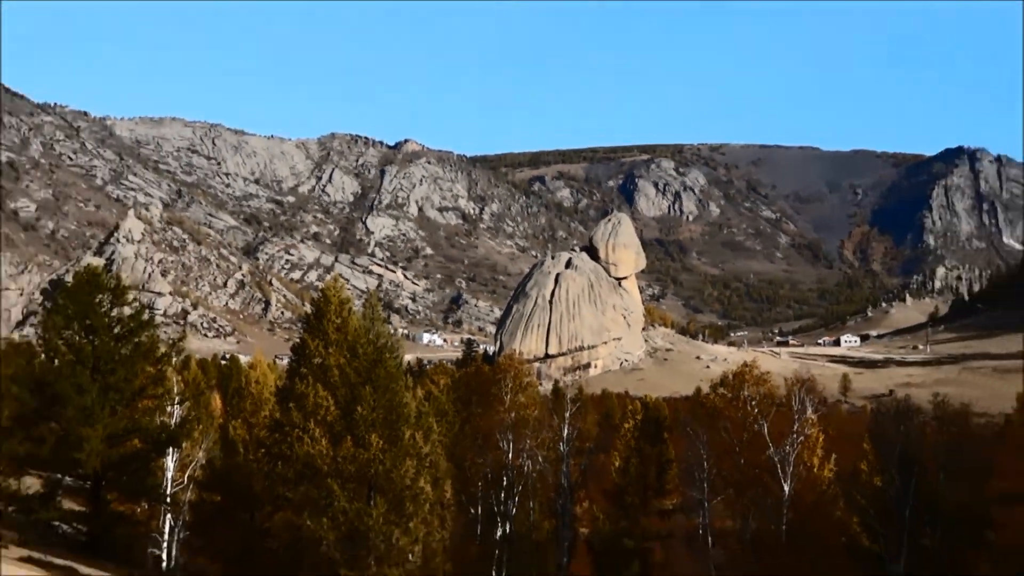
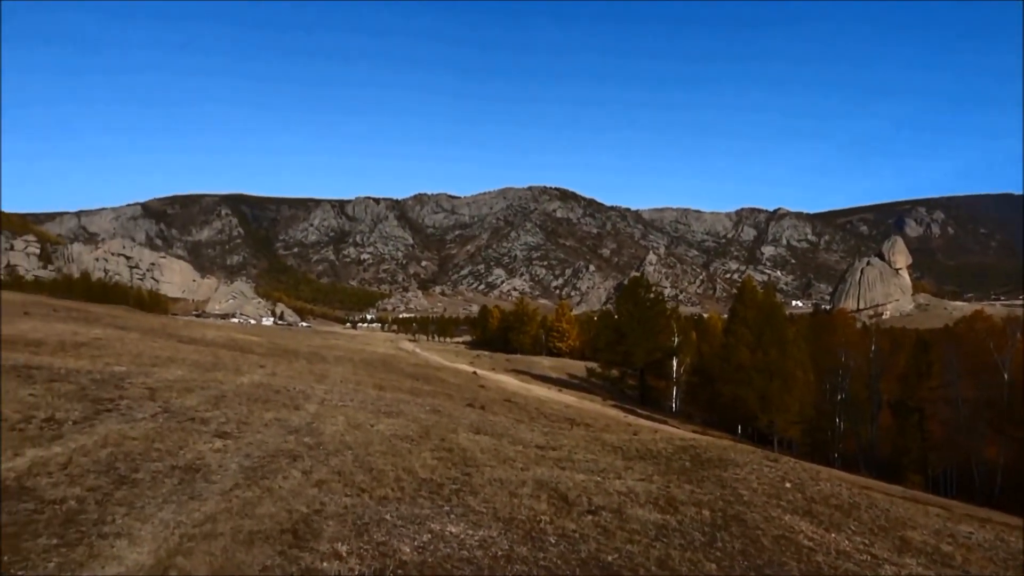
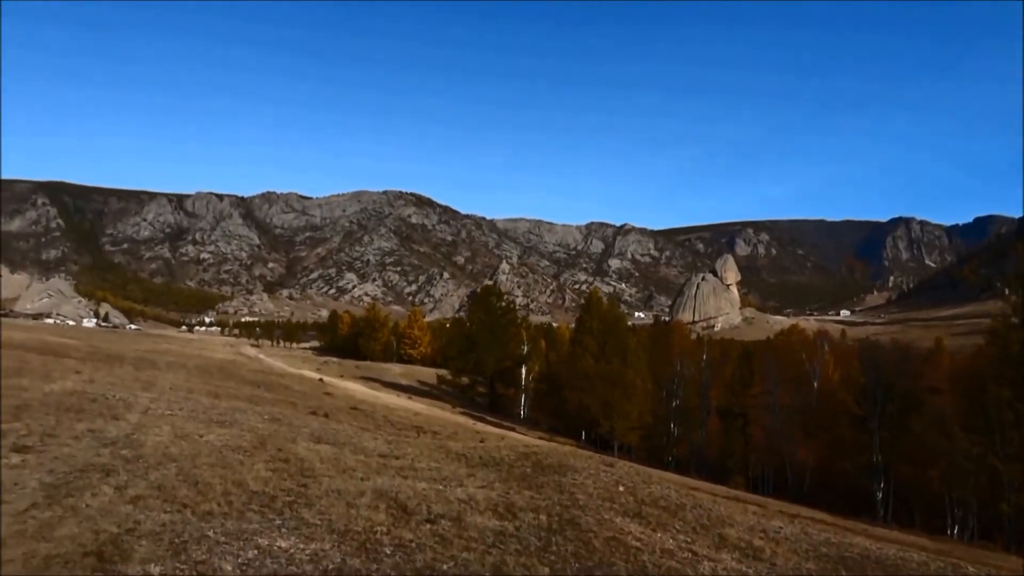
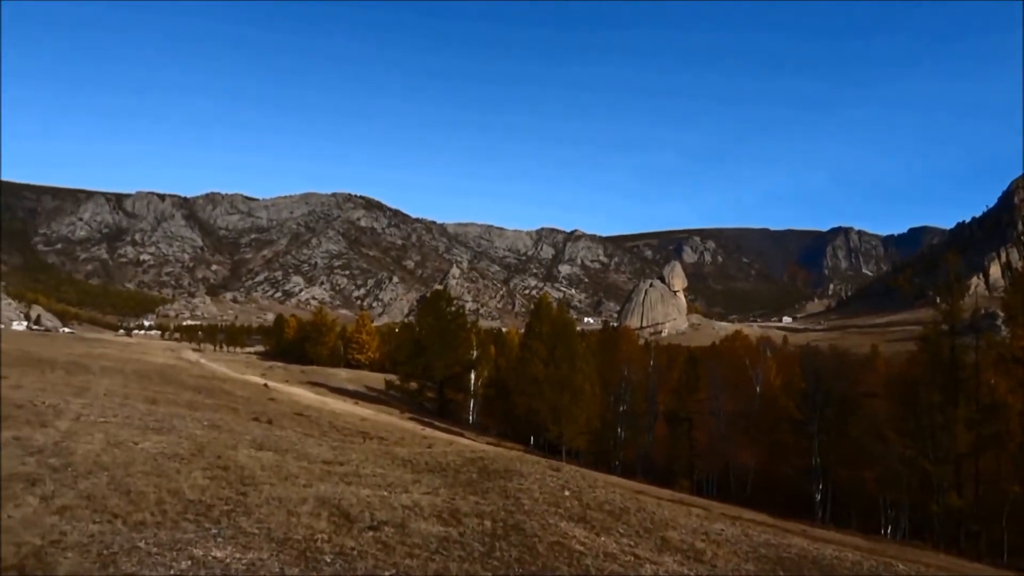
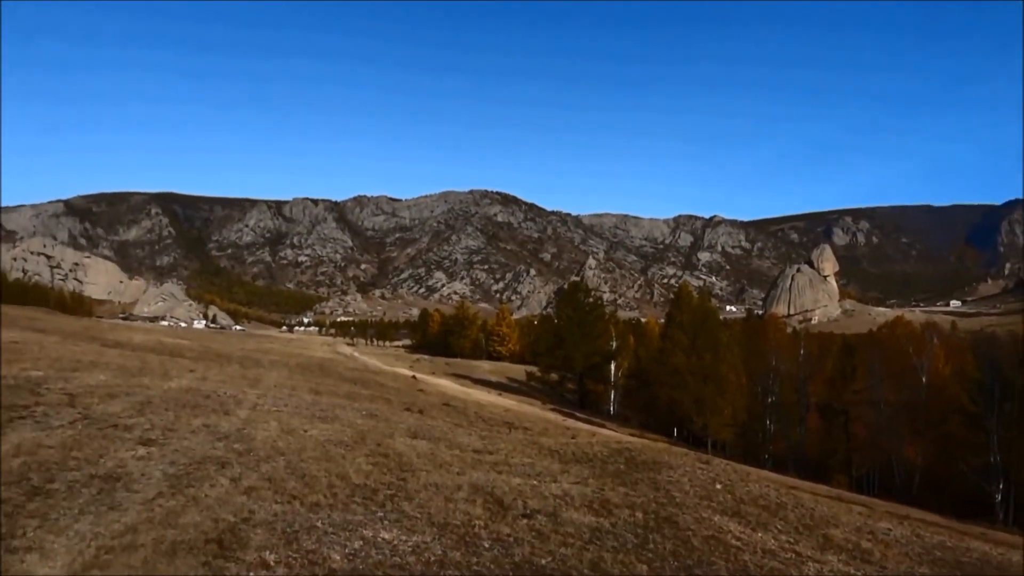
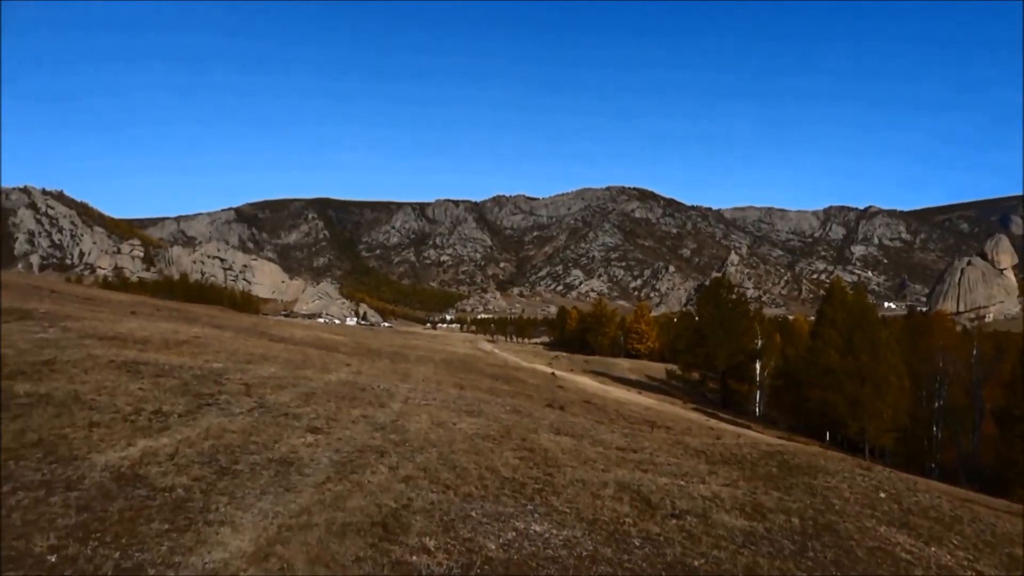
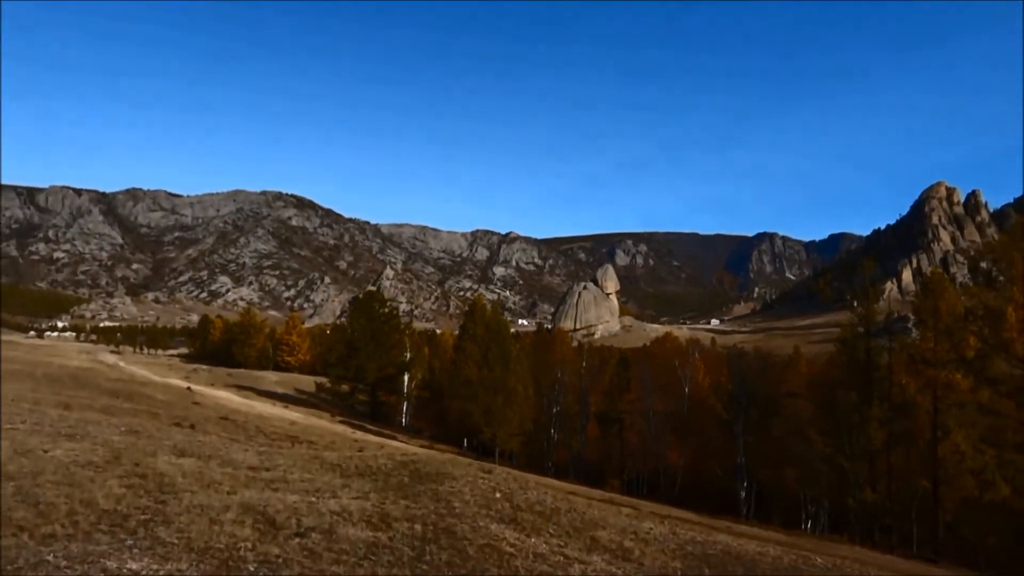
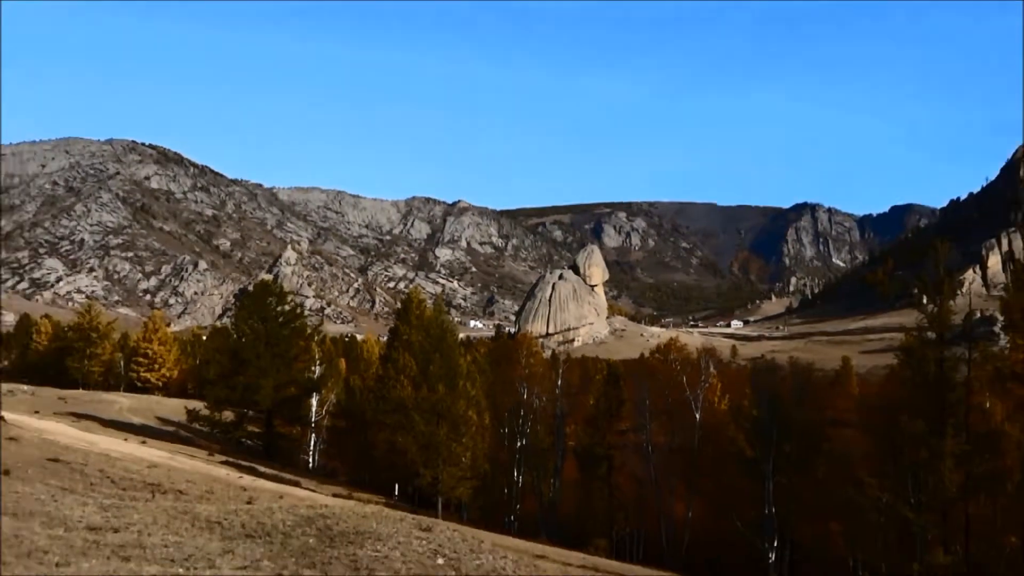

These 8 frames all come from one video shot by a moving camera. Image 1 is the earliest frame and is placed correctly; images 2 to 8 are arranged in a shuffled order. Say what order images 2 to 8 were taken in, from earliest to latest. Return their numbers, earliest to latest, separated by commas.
8, 7, 4, 3, 5, 2, 6
